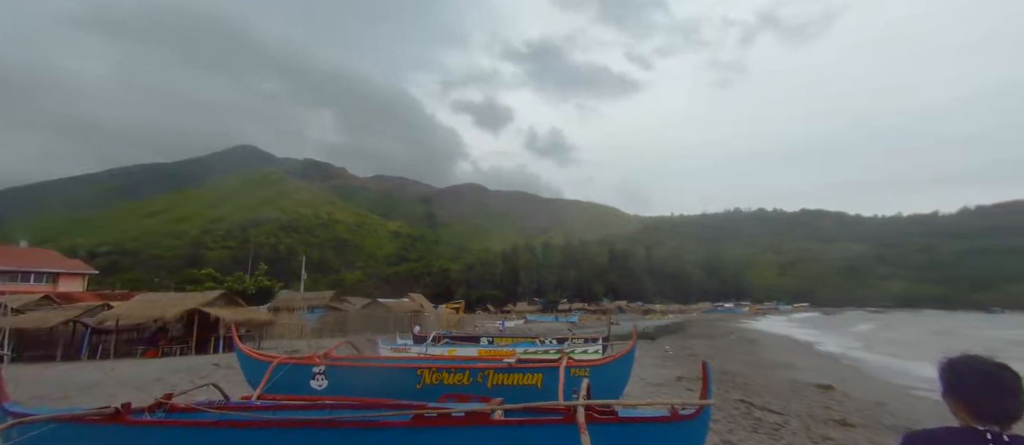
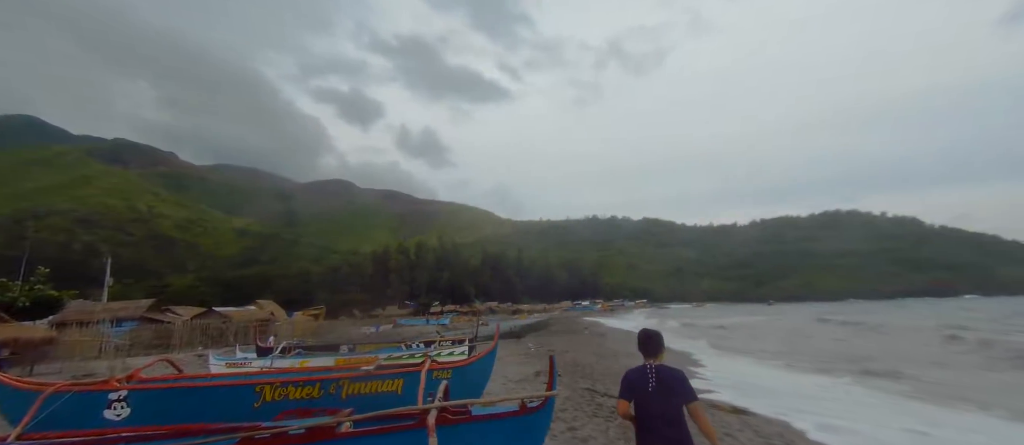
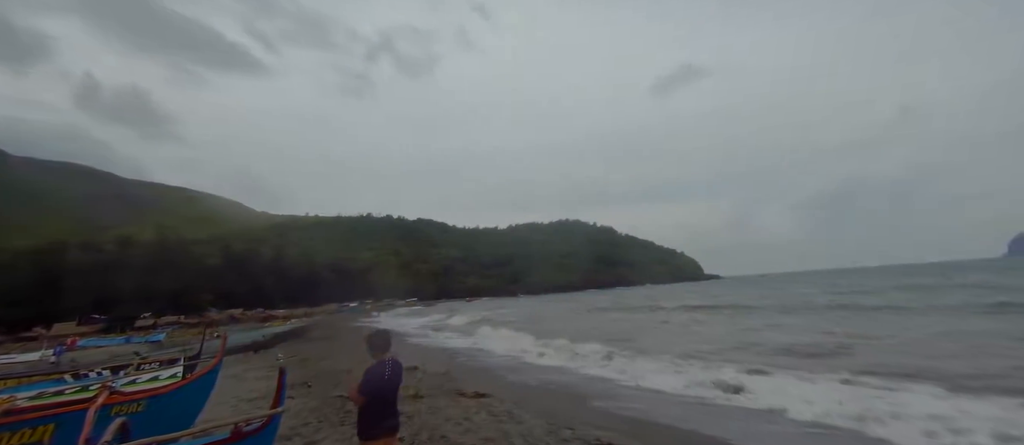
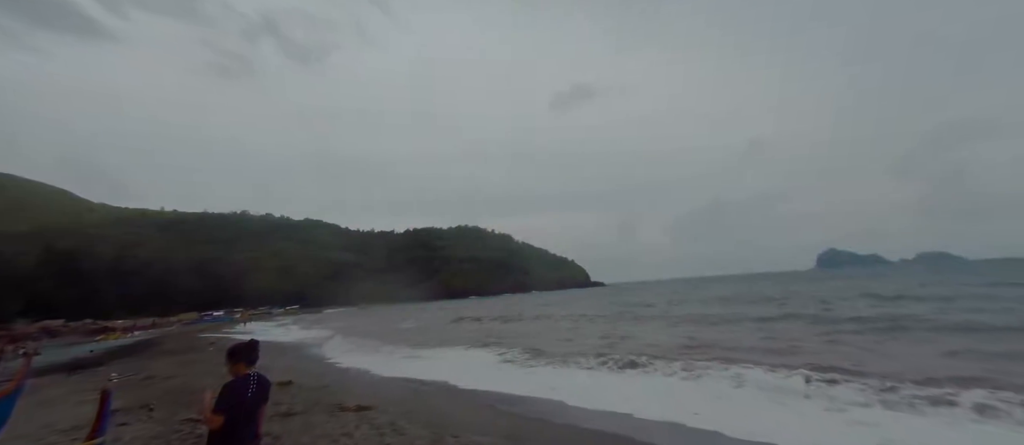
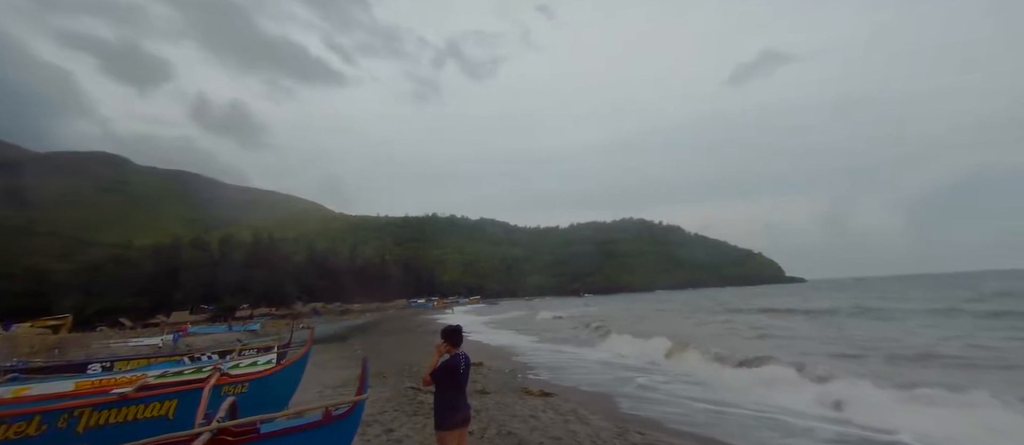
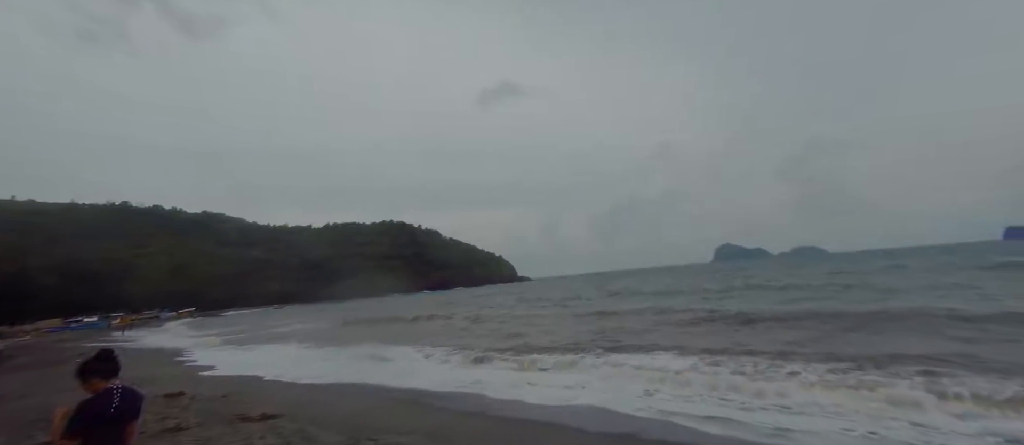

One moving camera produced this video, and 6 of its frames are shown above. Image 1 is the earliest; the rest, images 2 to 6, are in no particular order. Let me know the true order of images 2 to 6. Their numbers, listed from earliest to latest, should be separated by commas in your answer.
2, 5, 3, 4, 6
